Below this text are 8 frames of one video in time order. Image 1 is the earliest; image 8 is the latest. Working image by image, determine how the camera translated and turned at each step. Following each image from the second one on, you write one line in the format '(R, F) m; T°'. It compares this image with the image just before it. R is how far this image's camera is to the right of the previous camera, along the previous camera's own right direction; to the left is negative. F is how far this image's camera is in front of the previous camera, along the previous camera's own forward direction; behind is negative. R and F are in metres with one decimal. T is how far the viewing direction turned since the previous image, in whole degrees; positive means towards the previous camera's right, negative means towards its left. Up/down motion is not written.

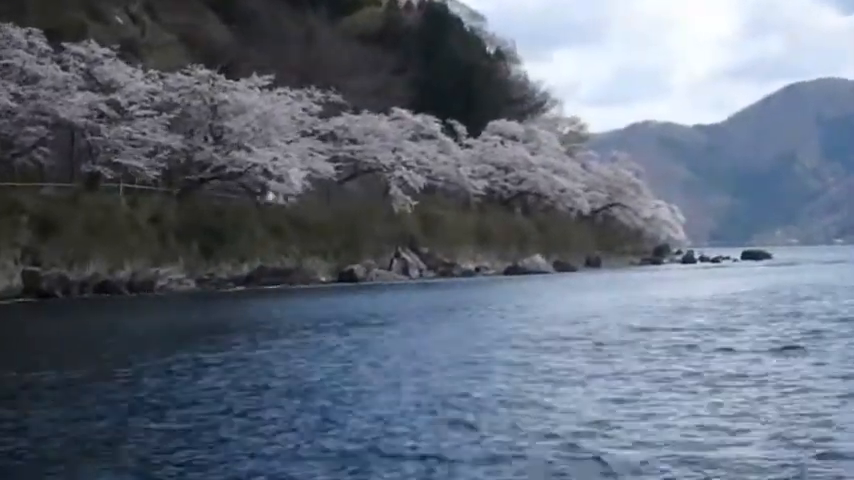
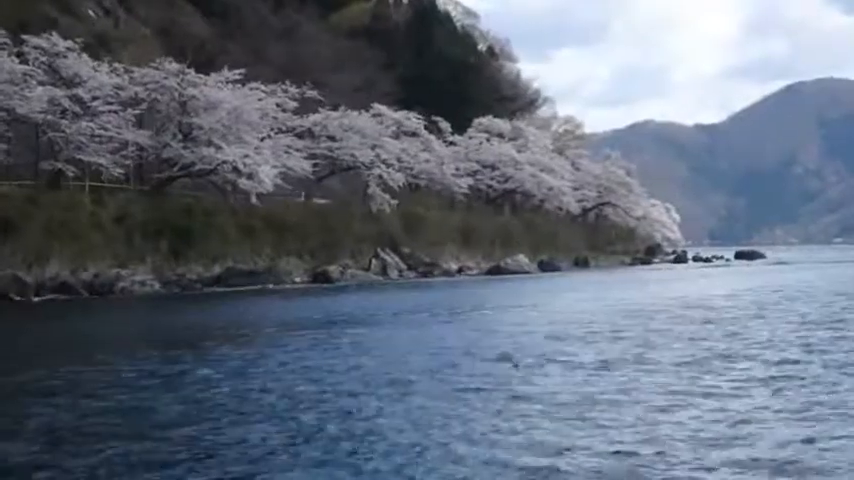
(+0.5, +0.8) m; 0°
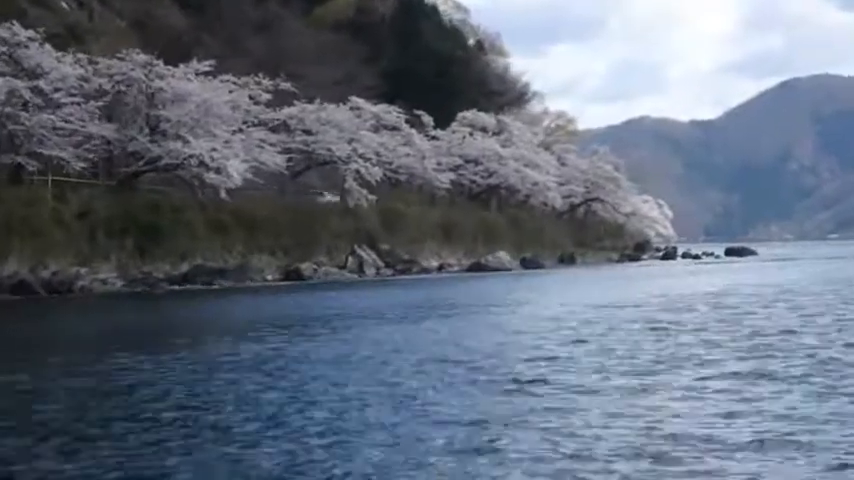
(+0.5, +0.7) m; 0°
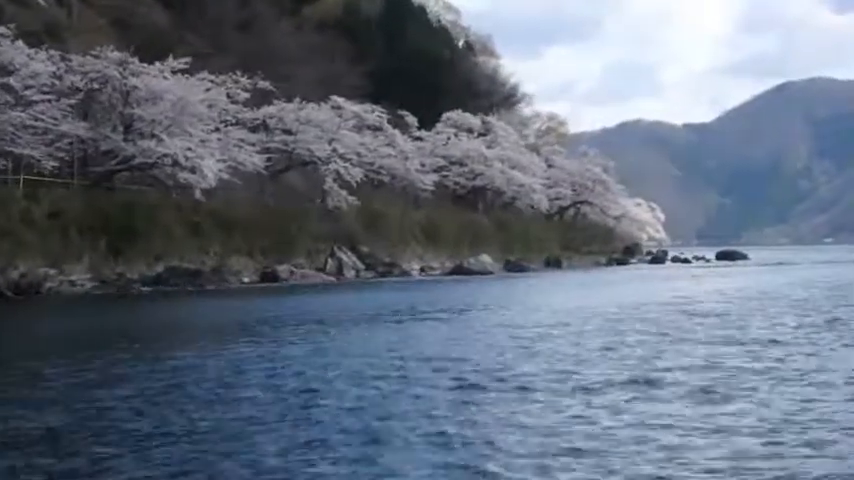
(+0.3, +0.4) m; 0°
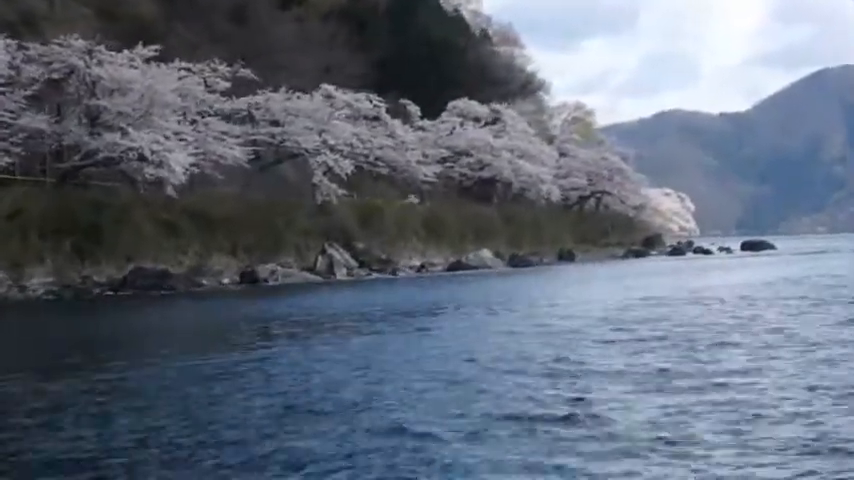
(+0.9, +1.7) m; -2°
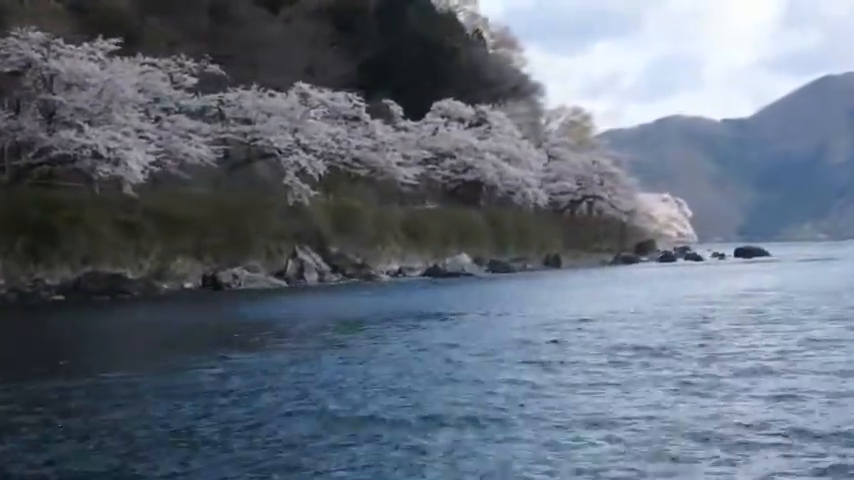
(+0.6, +0.9) m; 0°
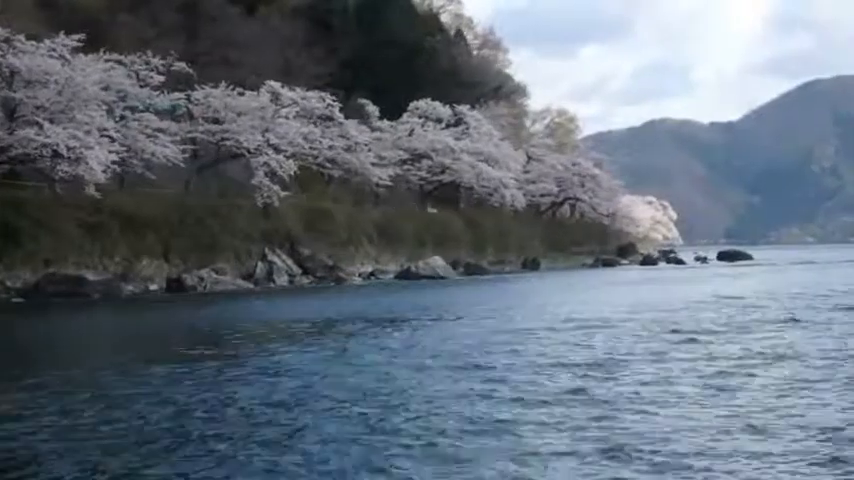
(+0.4, +0.4) m; +1°
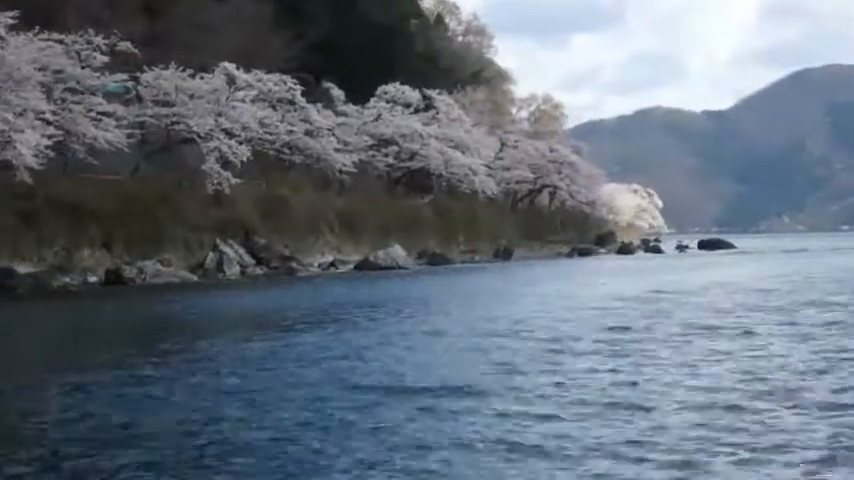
(+0.7, +1.0) m; +1°
